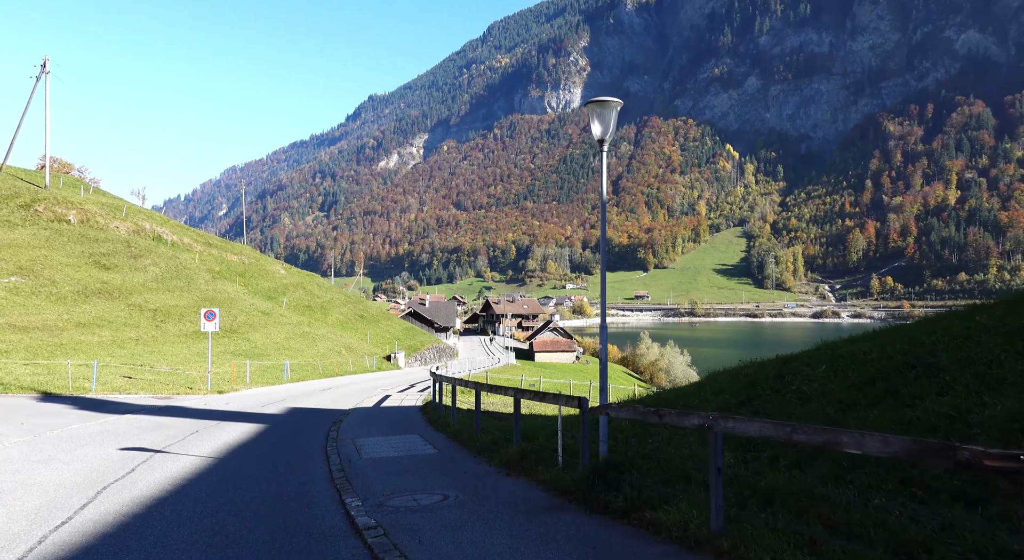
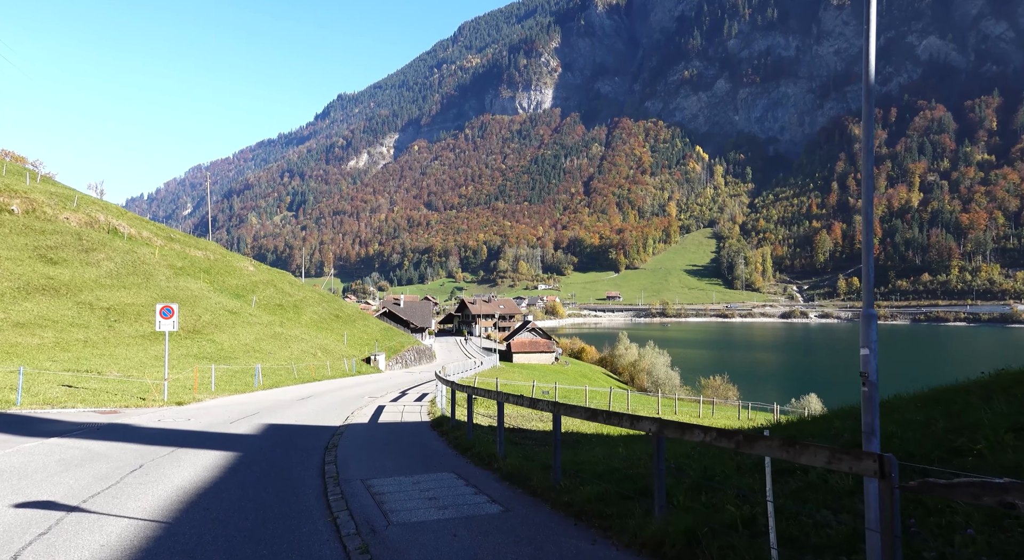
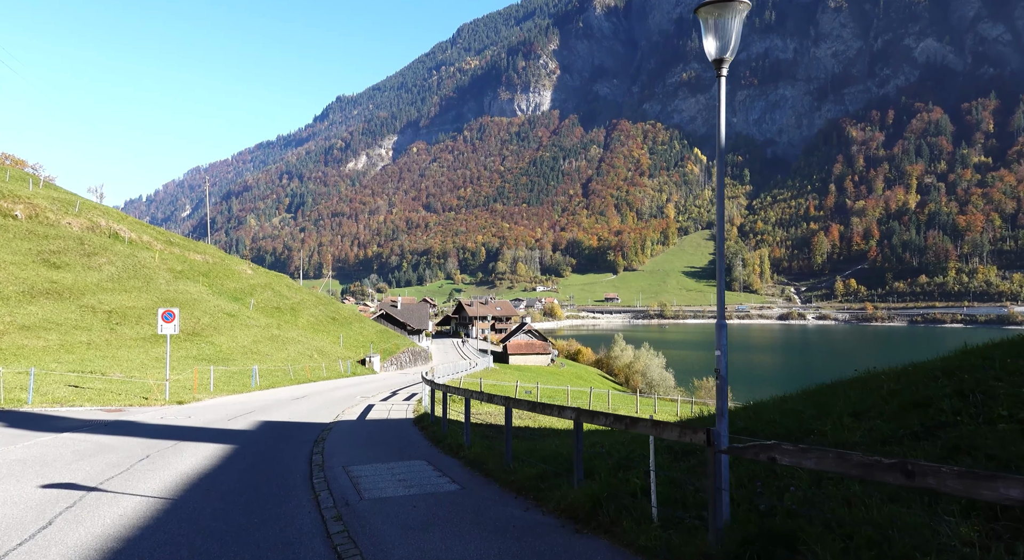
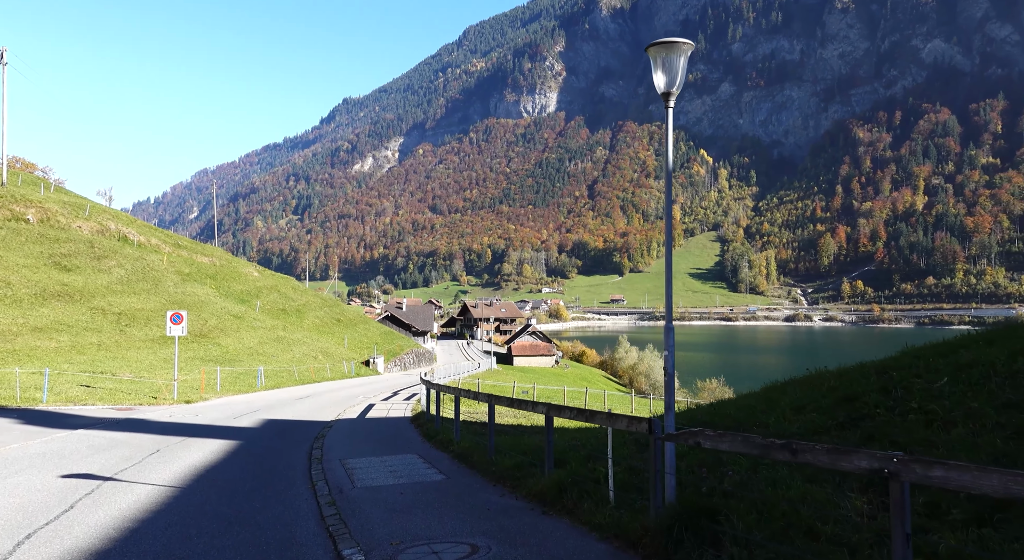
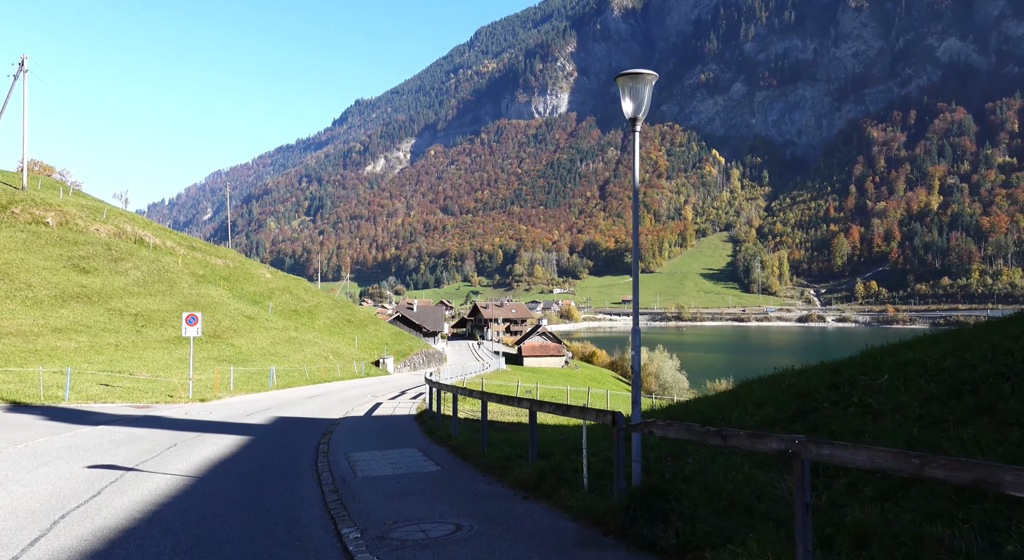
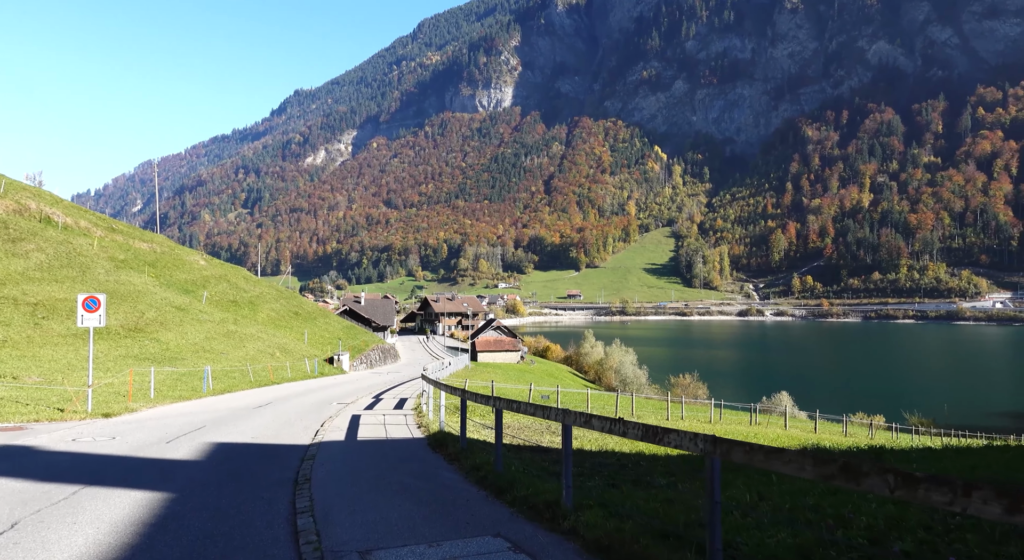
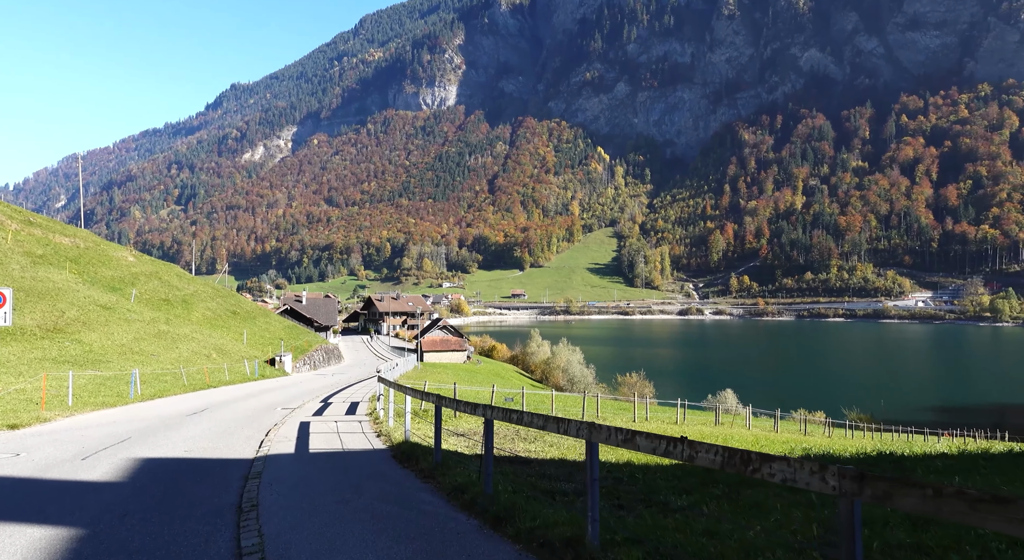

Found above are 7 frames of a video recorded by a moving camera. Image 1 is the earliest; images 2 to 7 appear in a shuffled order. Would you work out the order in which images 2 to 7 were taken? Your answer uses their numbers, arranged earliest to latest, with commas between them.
5, 4, 3, 2, 6, 7
